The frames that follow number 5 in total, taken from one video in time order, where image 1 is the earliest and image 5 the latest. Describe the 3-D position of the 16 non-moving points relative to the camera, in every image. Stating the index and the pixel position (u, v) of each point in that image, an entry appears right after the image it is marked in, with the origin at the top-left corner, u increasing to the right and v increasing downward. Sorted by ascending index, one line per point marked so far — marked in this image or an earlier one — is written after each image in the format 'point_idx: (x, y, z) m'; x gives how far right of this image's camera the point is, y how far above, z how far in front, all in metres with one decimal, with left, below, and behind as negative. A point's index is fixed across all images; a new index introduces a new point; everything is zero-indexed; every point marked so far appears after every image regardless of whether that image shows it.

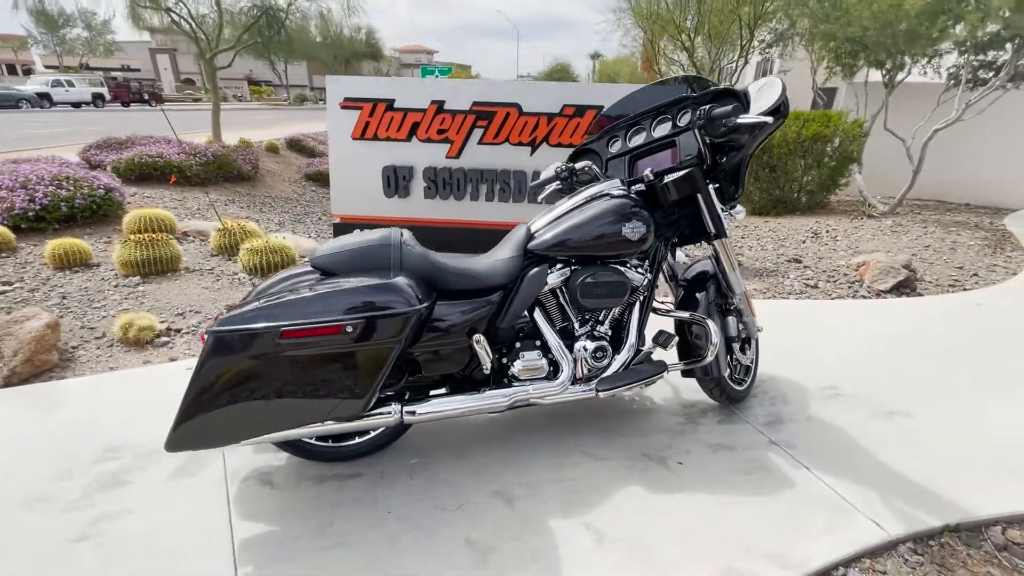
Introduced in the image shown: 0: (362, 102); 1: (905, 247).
0: (-1.6, +2.0, +5.2) m
1: (+5.0, +0.5, +6.2) m
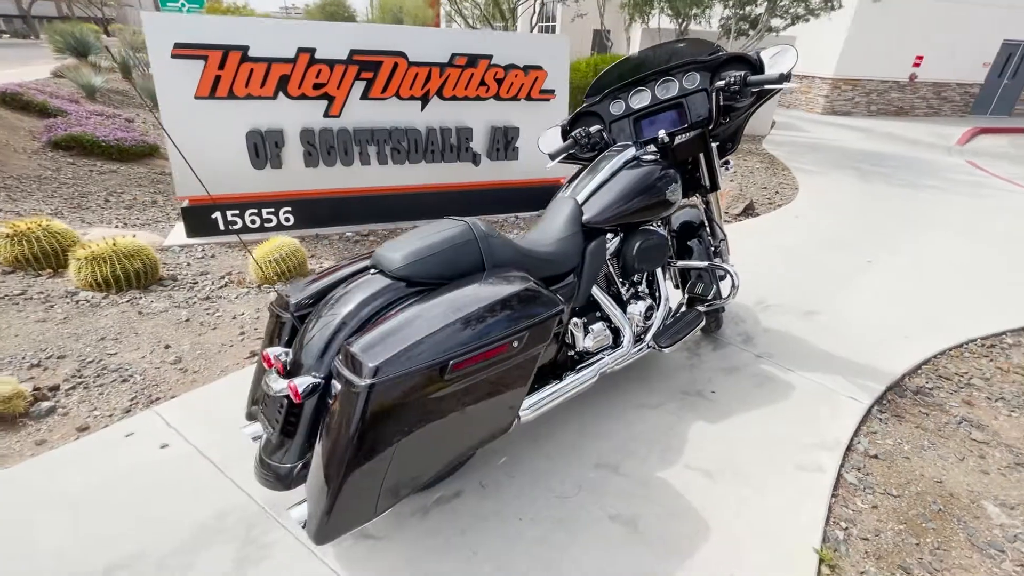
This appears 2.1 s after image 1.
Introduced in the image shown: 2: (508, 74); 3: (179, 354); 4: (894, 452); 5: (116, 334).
0: (-2.6, +2.0, +4.1) m
1: (+3.3, +1.8, +7.6) m
2: (0.0, +2.2, +5.0) m
3: (-2.0, -0.4, +2.8) m
4: (+1.8, -0.8, +2.3) m
5: (-2.5, -0.3, +3.0) m
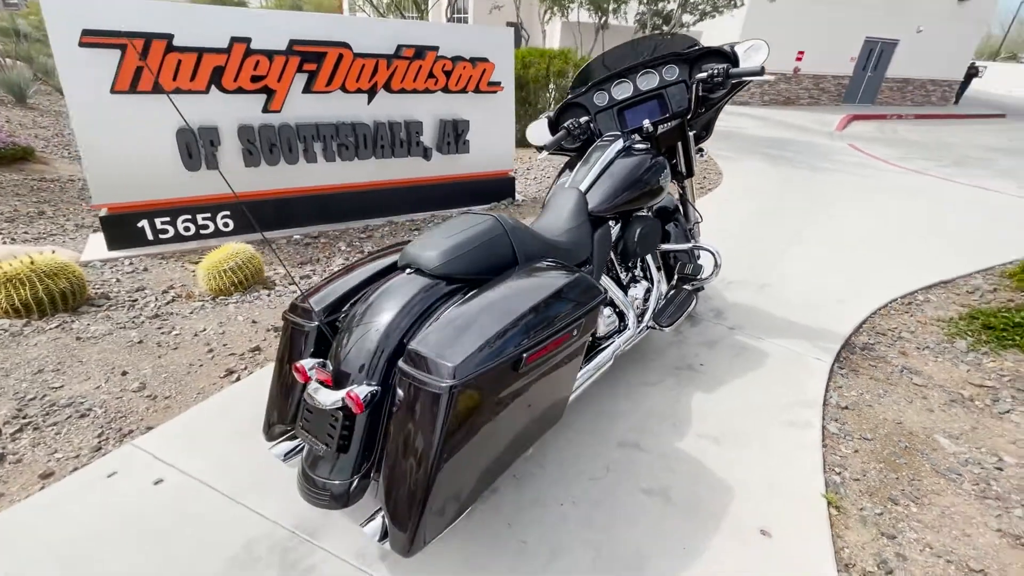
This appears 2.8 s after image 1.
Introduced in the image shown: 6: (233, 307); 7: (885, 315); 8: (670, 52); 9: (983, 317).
0: (-3.0, +1.9, +3.6) m
1: (+2.3, +2.1, +8.0) m
2: (-0.6, +2.3, +4.9) m
3: (-2.0, -0.5, +2.5) m
4: (+1.9, -0.6, +2.6) m
5: (-2.5, -0.4, +2.6) m
6: (-1.9, -0.1, +3.2) m
7: (+2.8, -0.2, +3.5) m
8: (+0.8, +1.2, +2.5) m
9: (+3.4, -0.2, +3.5) m
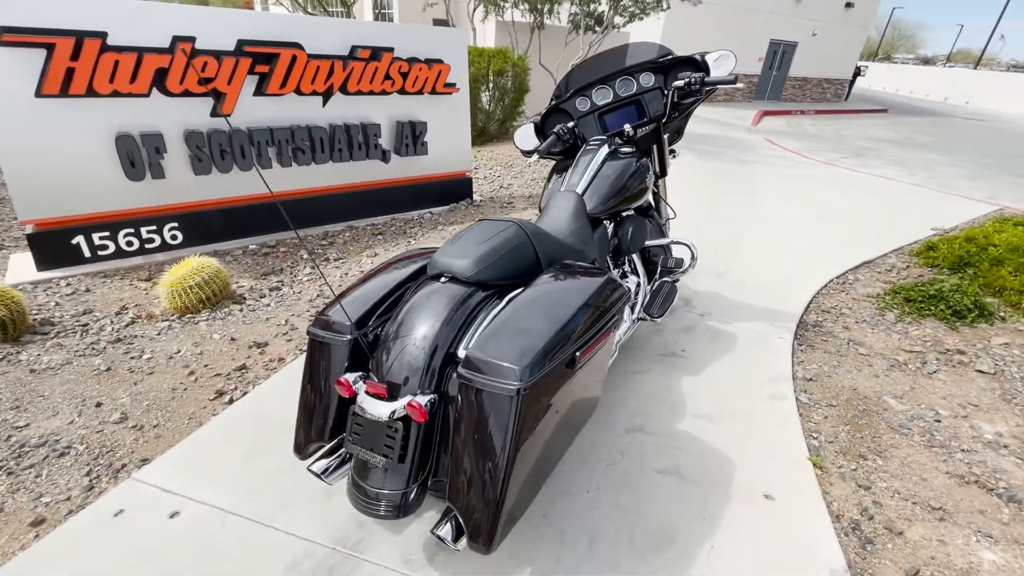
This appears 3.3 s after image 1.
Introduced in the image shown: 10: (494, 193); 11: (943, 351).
0: (-3.2, +1.7, +3.3) m
1: (+1.5, +2.2, +8.3) m
2: (-1.0, +2.3, +4.9) m
3: (-1.9, -0.6, +2.3) m
4: (+1.9, -0.5, +2.9) m
5: (-2.5, -0.6, +2.3) m
6: (-2.0, -0.2, +3.1) m
7: (+2.6, -0.1, +4.0) m
8: (+0.7, +1.3, +2.6) m
9: (+3.3, 0.0, +4.0) m
10: (-0.3, +1.3, +6.4) m
11: (+3.0, -0.4, +3.3) m
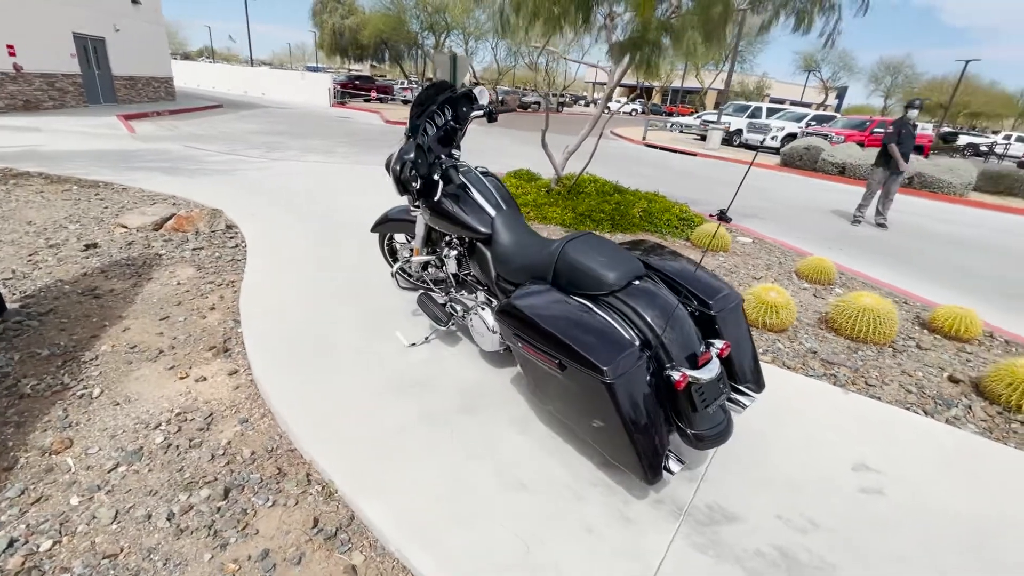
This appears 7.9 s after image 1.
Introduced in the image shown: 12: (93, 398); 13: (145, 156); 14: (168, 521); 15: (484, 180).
0: (-2.5, 0.0, -0.1) m
1: (-5.5, +1.0, +6.0) m
2: (-3.4, +0.9, +2.3) m
3: (-0.4, -1.4, +1.2) m
4: (+0.4, +0.1, +4.7) m
5: (-0.6, -1.5, +0.7) m
6: (-1.2, -1.2, +1.3) m
7: (-0.4, +0.5, +5.6) m
8: (-0.4, +1.3, +3.1) m
9: (-0.2, +0.8, +6.2) m
10: (-4.0, 0.0, +3.9) m
11: (+0.4, +0.5, +5.7) m
12: (-2.4, -0.6, +2.7) m
13: (-8.0, +3.0, +10.6) m
14: (-1.4, -1.0, +2.0) m
15: (-0.2, +0.7, +2.9) m
